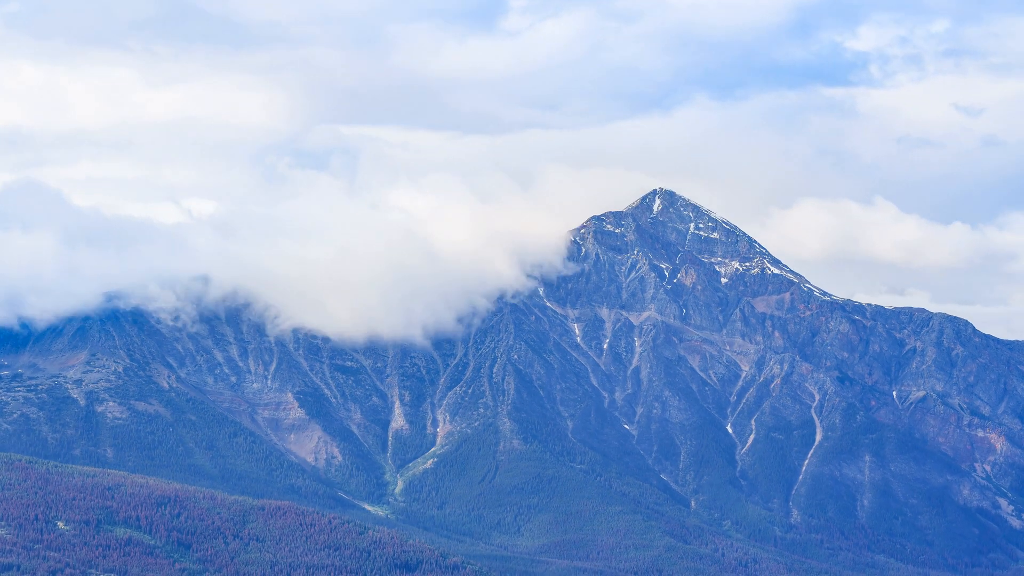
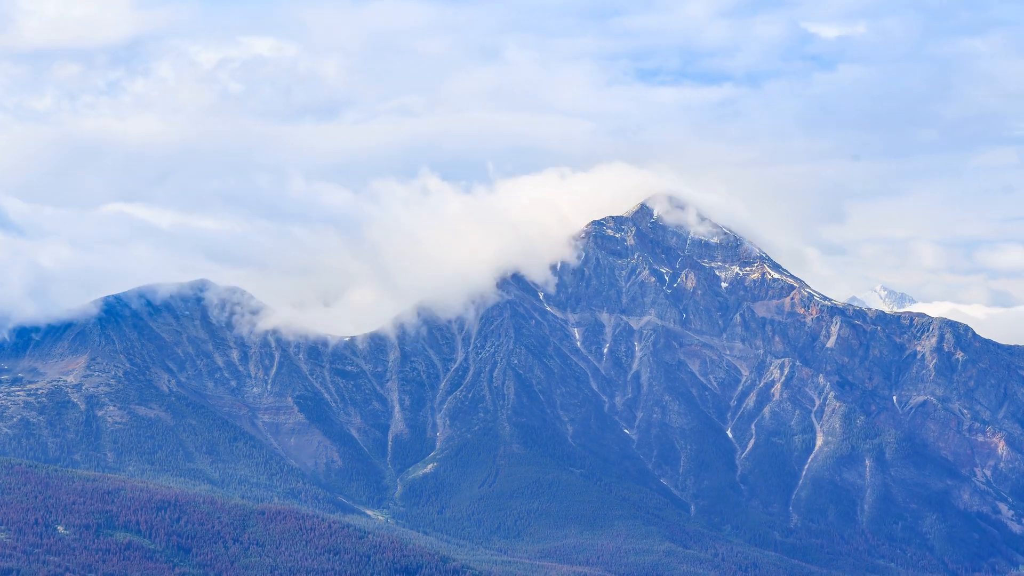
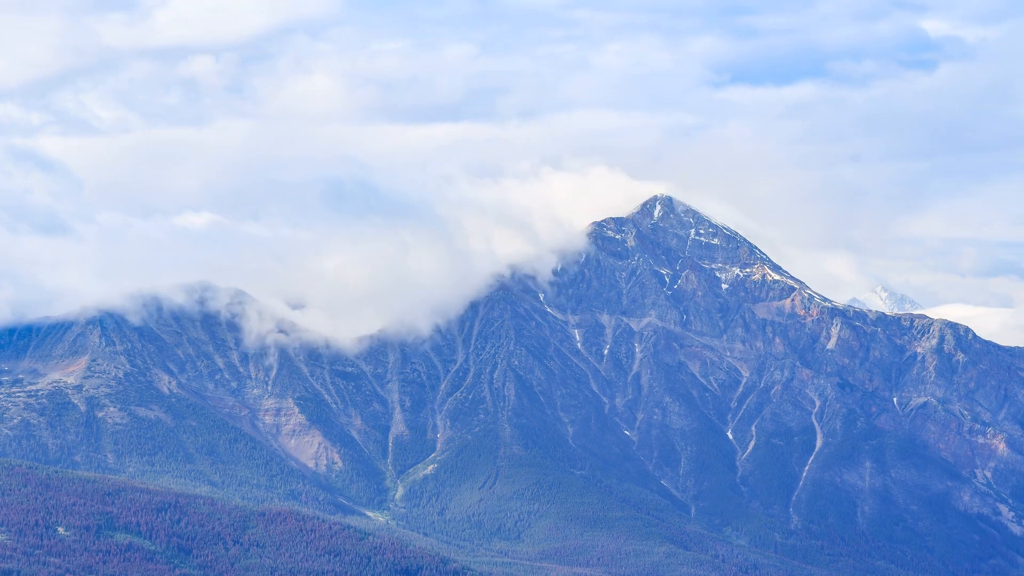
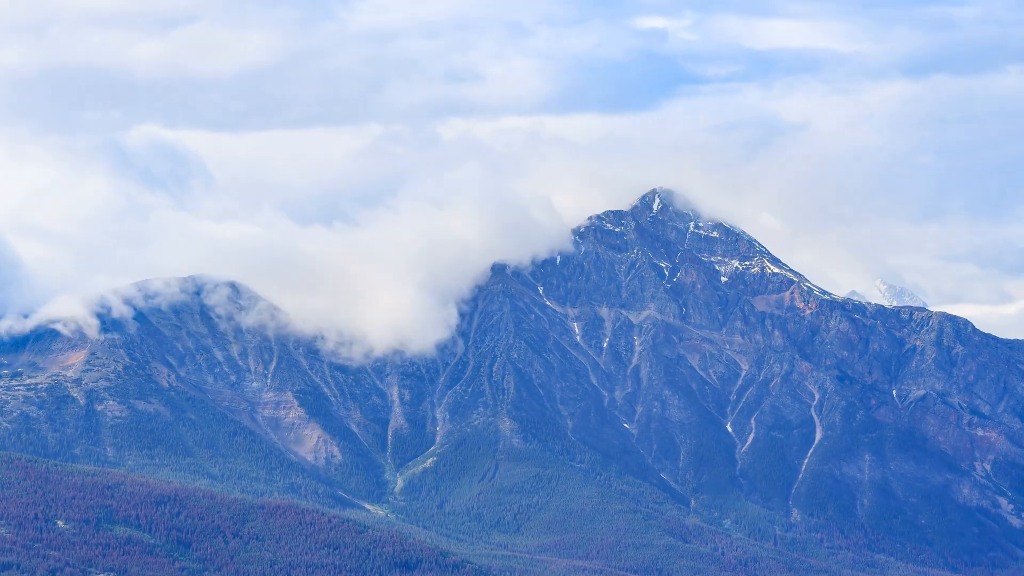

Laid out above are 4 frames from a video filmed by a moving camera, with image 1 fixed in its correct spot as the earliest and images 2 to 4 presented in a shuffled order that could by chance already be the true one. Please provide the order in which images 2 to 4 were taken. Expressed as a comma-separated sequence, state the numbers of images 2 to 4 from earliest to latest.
4, 3, 2
